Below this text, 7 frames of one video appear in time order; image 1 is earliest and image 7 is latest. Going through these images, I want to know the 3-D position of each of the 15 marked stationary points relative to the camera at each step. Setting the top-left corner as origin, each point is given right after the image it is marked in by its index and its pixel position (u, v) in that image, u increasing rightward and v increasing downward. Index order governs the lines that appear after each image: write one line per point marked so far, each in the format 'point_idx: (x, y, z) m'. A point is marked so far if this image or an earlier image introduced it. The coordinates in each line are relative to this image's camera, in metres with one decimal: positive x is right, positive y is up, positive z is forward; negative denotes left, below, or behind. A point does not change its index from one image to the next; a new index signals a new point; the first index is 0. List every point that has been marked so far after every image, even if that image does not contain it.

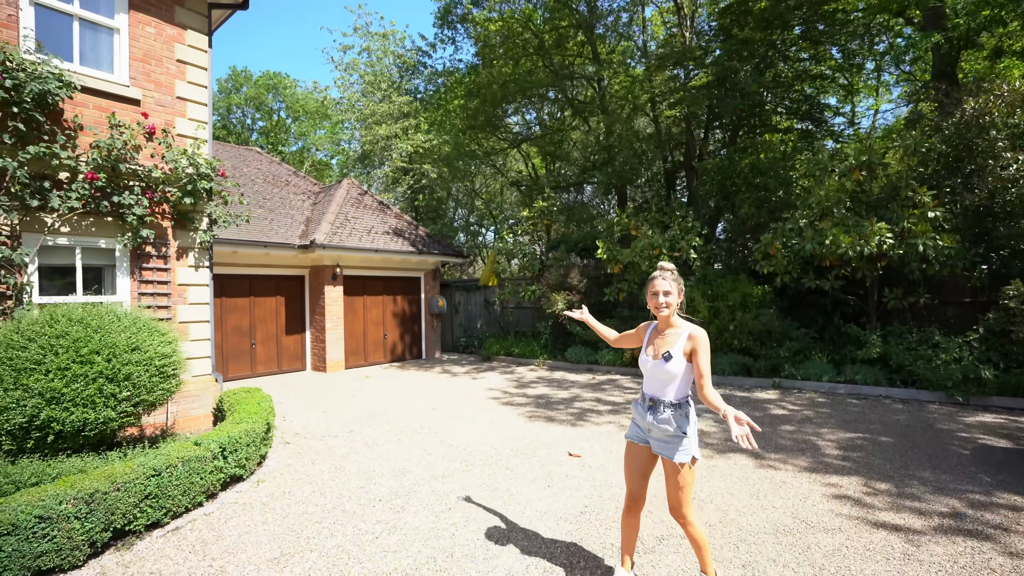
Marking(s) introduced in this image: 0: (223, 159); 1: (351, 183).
0: (-8.0, +3.5, +13.2) m
1: (-4.8, +3.1, +14.3) m
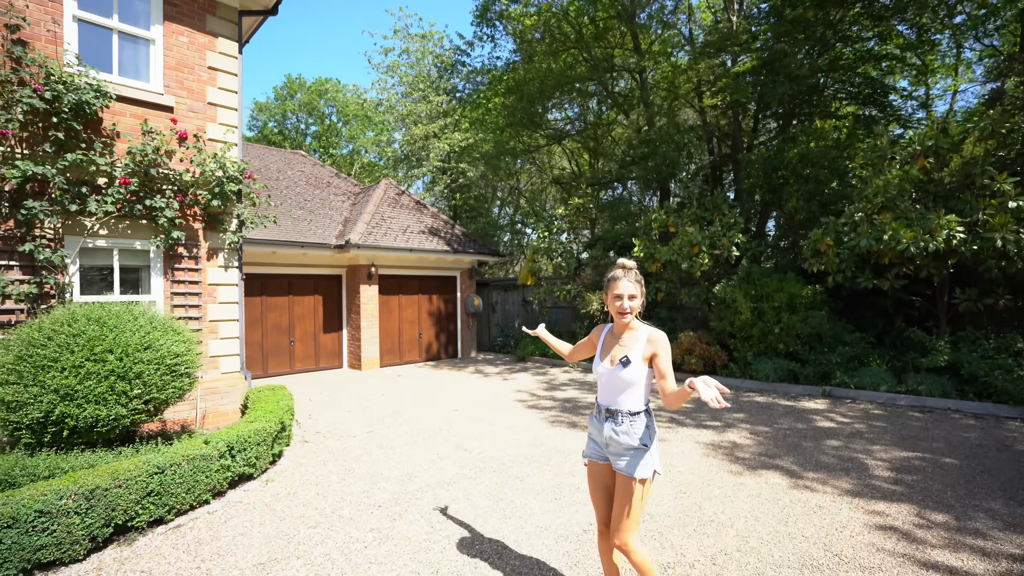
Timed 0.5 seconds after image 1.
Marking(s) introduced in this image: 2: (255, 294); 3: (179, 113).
0: (-7.0, +3.6, +13.8) m
1: (-3.7, +3.2, +14.5) m
2: (-5.9, -0.1, +10.9) m
3: (-4.6, +2.4, +6.6) m
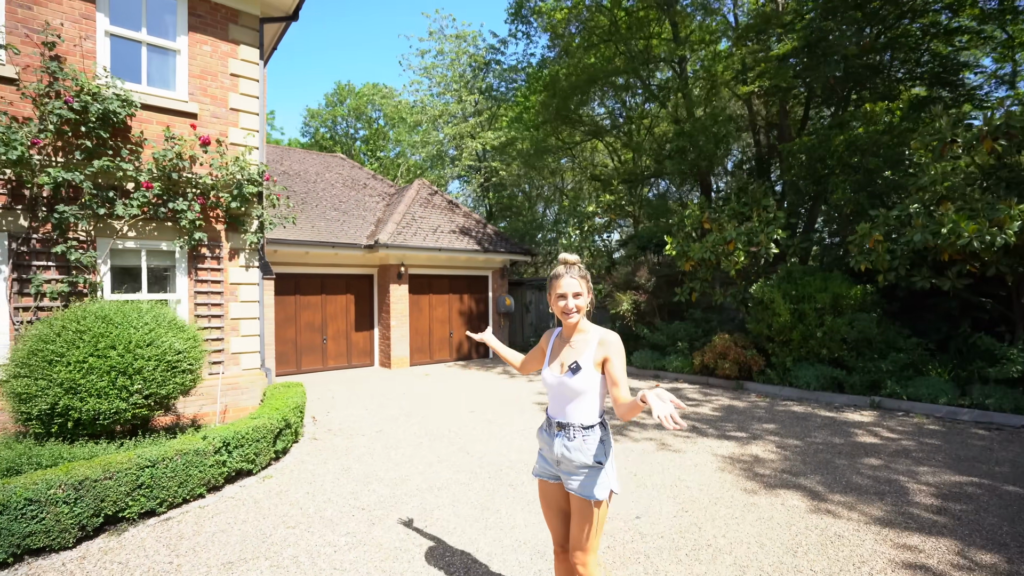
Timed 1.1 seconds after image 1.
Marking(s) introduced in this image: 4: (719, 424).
0: (-6.1, +3.6, +14.3) m
1: (-2.7, +3.2, +14.7) m
2: (-5.2, -0.1, +11.3) m
3: (-4.4, +2.4, +6.8) m
4: (+2.9, -1.9, +6.7) m
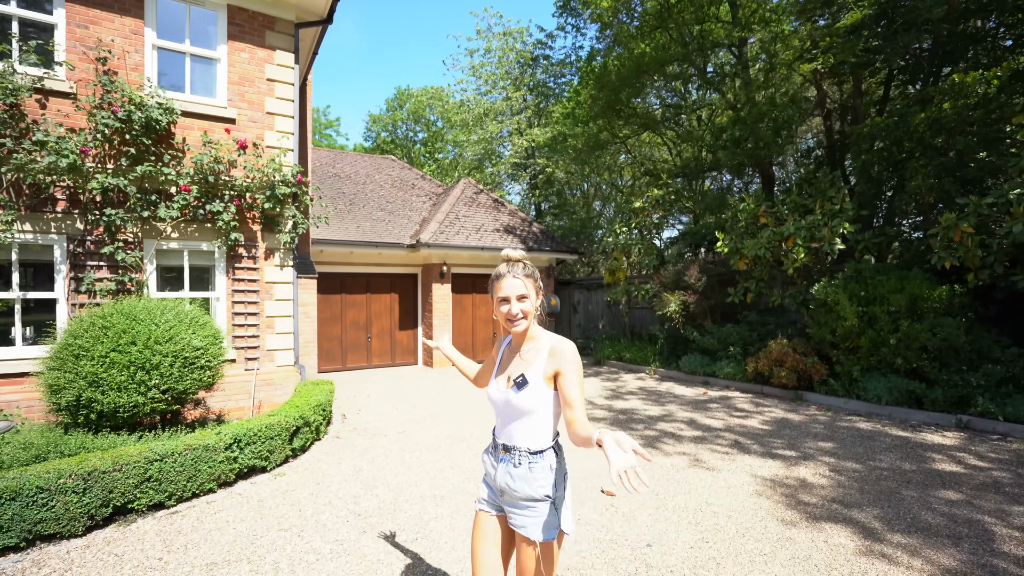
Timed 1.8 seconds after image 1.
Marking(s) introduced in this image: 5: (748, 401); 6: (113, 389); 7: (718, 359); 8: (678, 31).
0: (-4.7, +3.6, +14.7) m
1: (-1.3, +3.2, +14.6) m
2: (-4.3, -0.1, +11.6) m
3: (-4.0, +2.4, +7.1) m
4: (+3.2, -1.9, +6.0) m
5: (+3.9, -1.9, +8.0) m
6: (-3.6, -0.9, +4.4) m
7: (+4.1, -1.4, +9.6) m
8: (+4.4, +6.8, +12.7) m
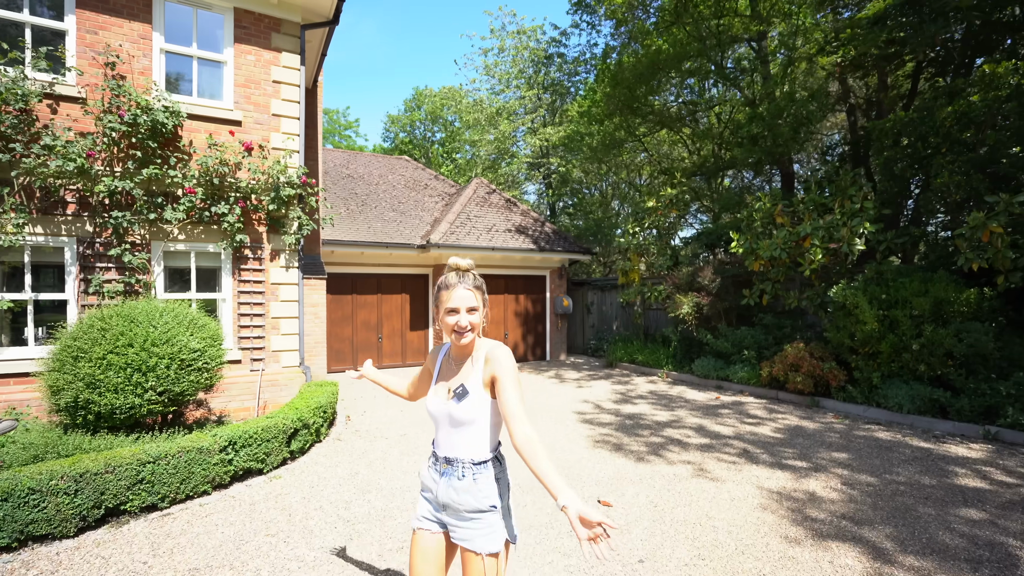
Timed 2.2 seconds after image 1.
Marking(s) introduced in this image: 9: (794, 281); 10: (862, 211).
0: (-4.3, +3.6, +14.7) m
1: (-0.9, +3.2, +14.6) m
2: (-4.0, -0.1, +11.7) m
3: (-4.0, +2.4, +7.2) m
4: (+3.2, -1.9, +5.8) m
5: (+4.0, -1.9, +7.7) m
6: (-3.7, -0.9, +4.4) m
7: (+4.3, -1.5, +9.3) m
8: (+4.7, +6.8, +12.4) m
9: (+5.5, +0.1, +9.3) m
10: (+5.7, +1.2, +7.8) m
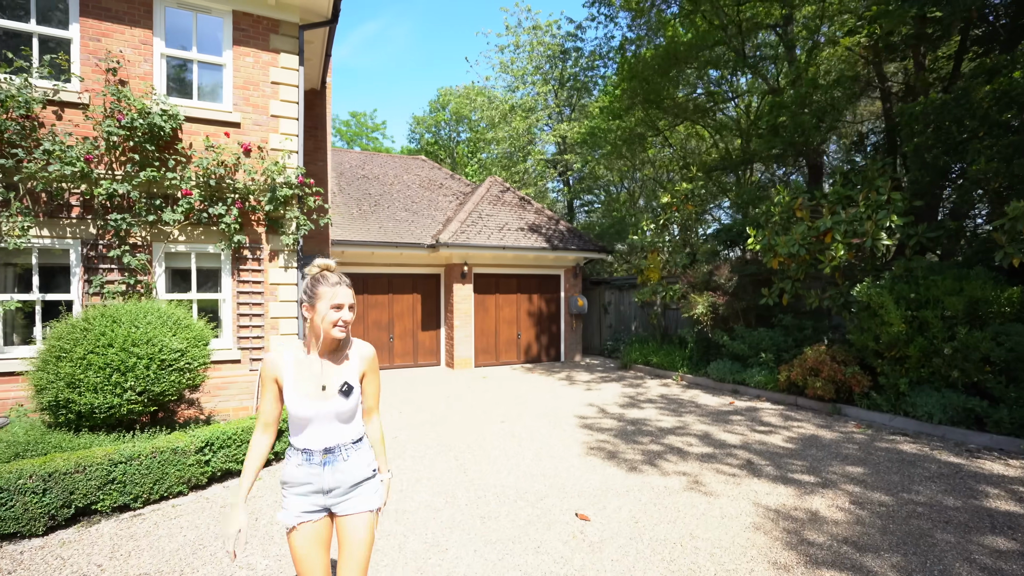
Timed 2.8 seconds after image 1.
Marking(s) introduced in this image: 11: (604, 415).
0: (-3.8, +3.6, +14.8) m
1: (-0.5, +3.2, +14.4) m
2: (-3.8, -0.1, +11.7) m
3: (-4.0, +2.4, +7.2) m
4: (+3.0, -1.9, +5.4) m
5: (+4.0, -1.9, +7.2) m
6: (-3.9, -0.9, +4.5) m
7: (+4.4, -1.4, +8.8) m
8: (+4.9, +6.8, +11.8) m
9: (+5.5, +0.1, +8.7) m
10: (+5.7, +1.3, +7.2) m
11: (+1.4, -2.0, +7.5) m
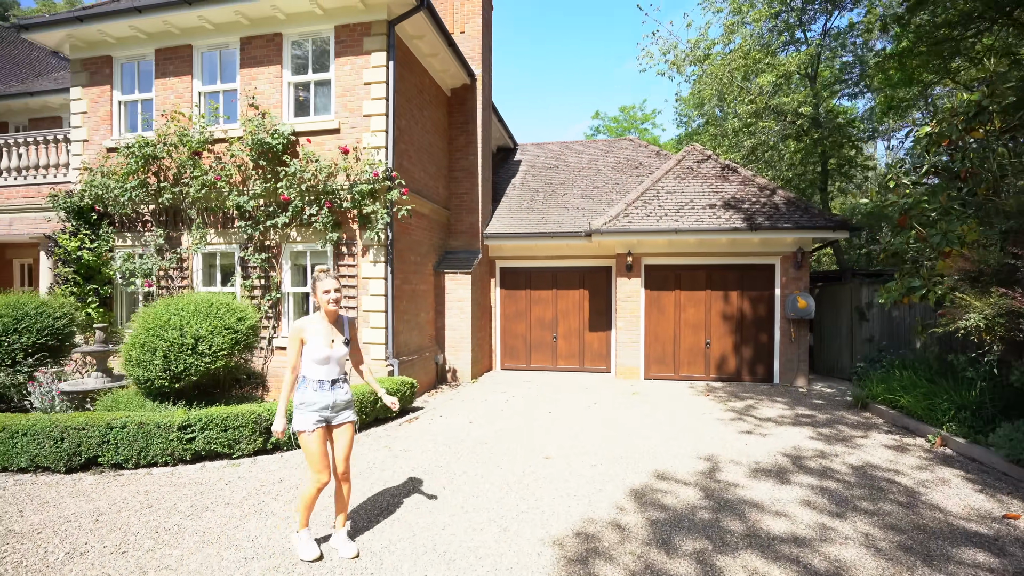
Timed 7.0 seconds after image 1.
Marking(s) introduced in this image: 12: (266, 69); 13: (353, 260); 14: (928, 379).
0: (+1.9, +3.7, +13.7) m
1: (+4.4, +3.3, +11.4) m
2: (+0.2, 0.0, +11.2) m
3: (-2.7, +2.5, +7.7) m
4: (+1.9, -1.9, +2.0) m
5: (+3.7, -1.8, +3.0) m
6: (-4.3, -0.9, +5.5) m
7: (+5.0, -1.4, +4.0) m
8: (+7.2, +6.9, +6.1) m
9: (+5.9, +0.2, +3.2) m
10: (+5.1, +1.3, +1.9) m
11: (+1.9, -1.9, +4.7) m
12: (-4.1, +3.7, +8.0) m
13: (-2.5, +0.4, +7.7) m
14: (+5.7, -1.3, +6.5) m
